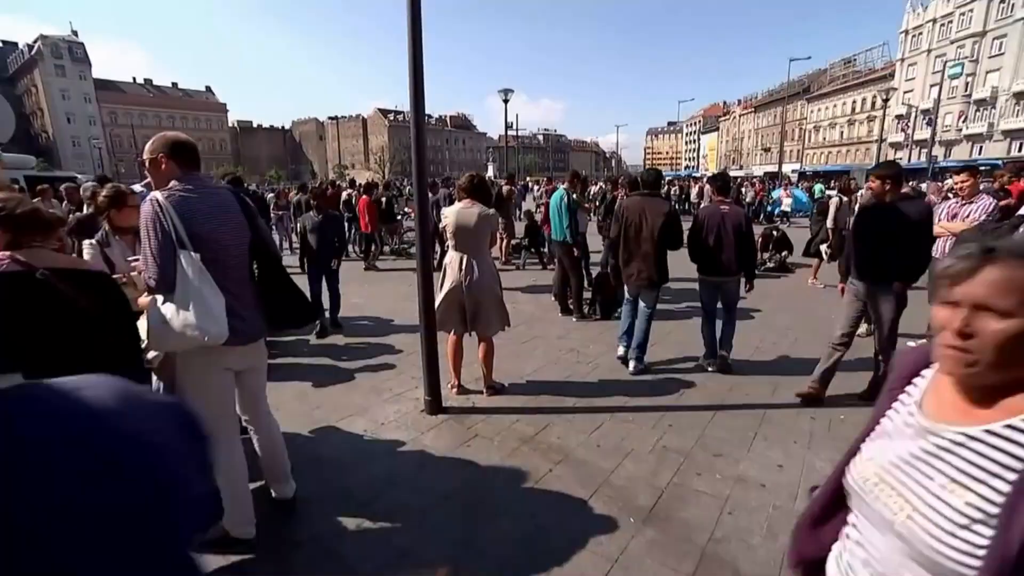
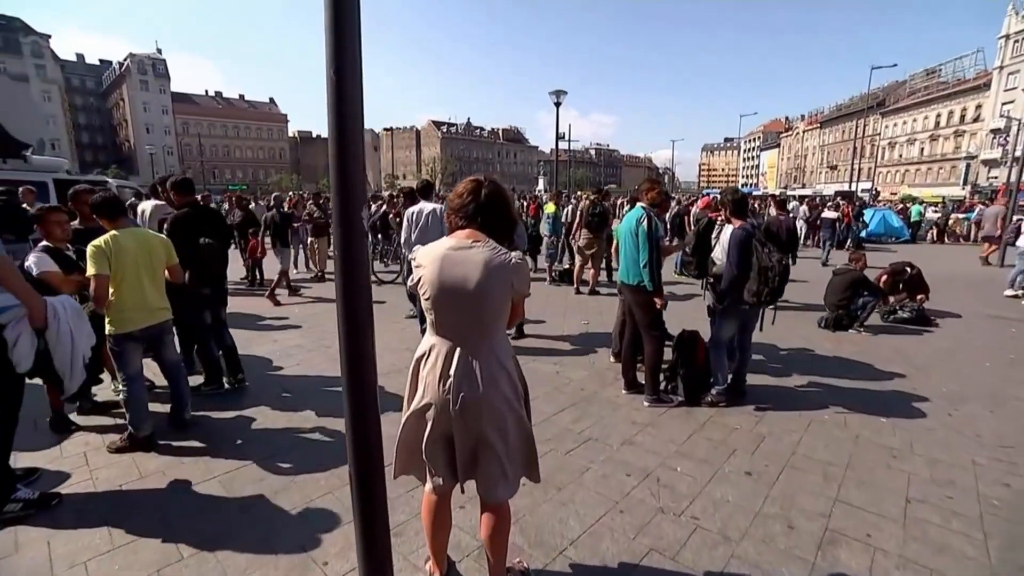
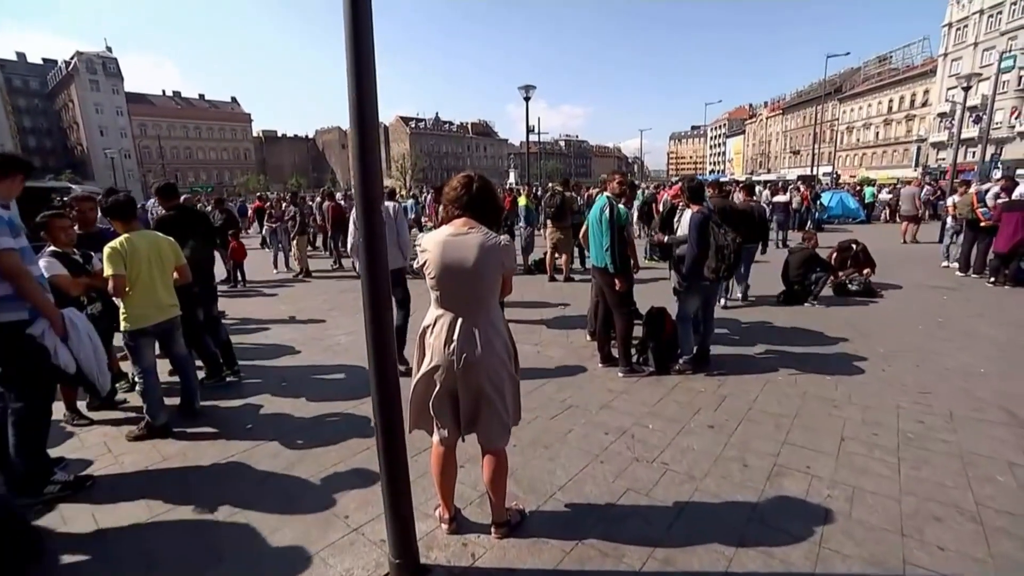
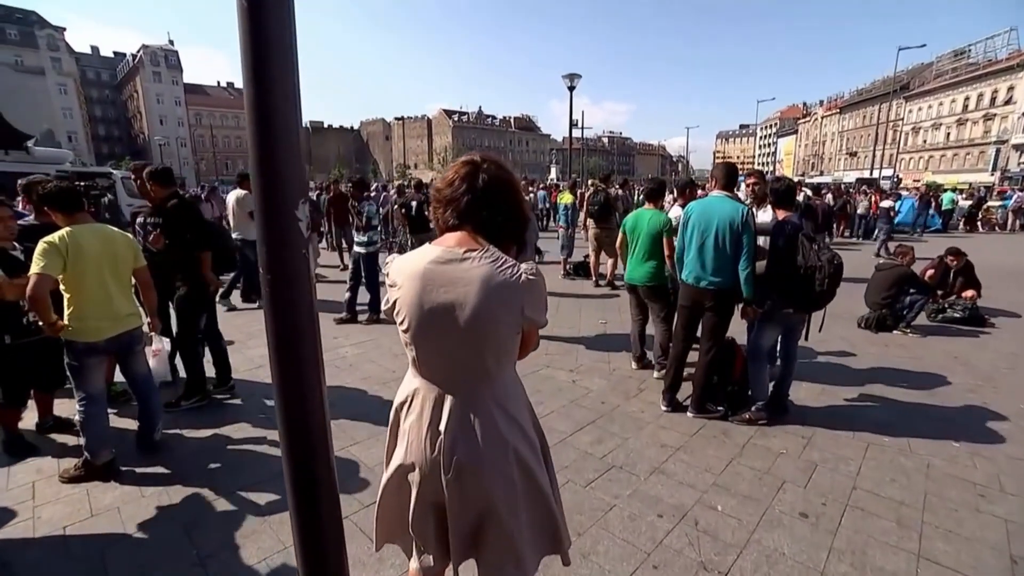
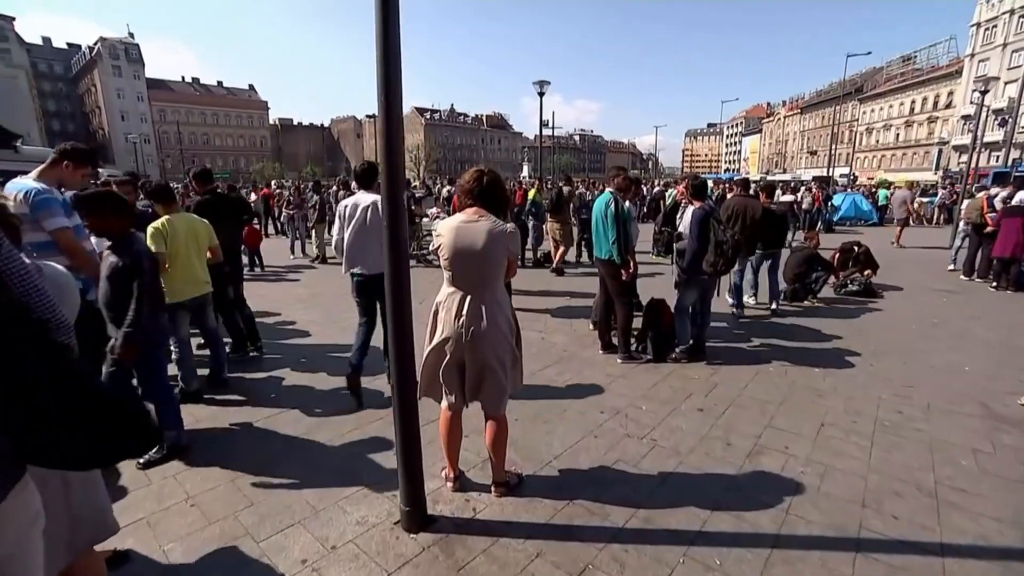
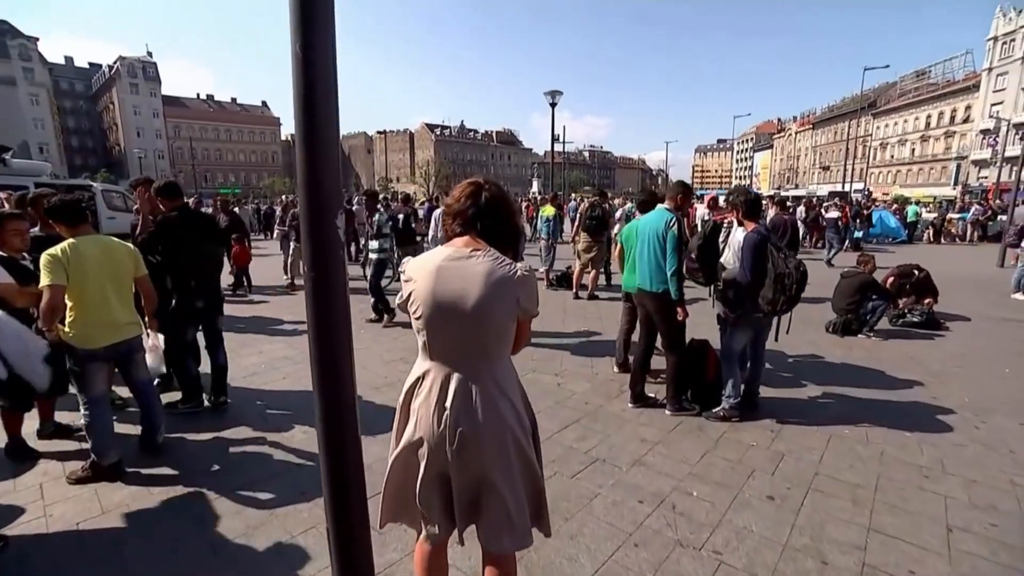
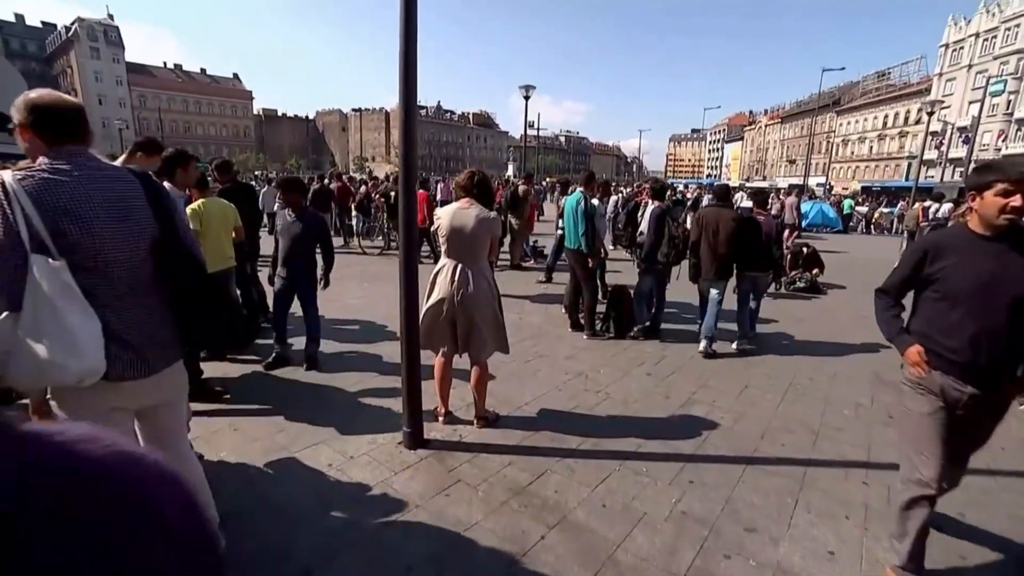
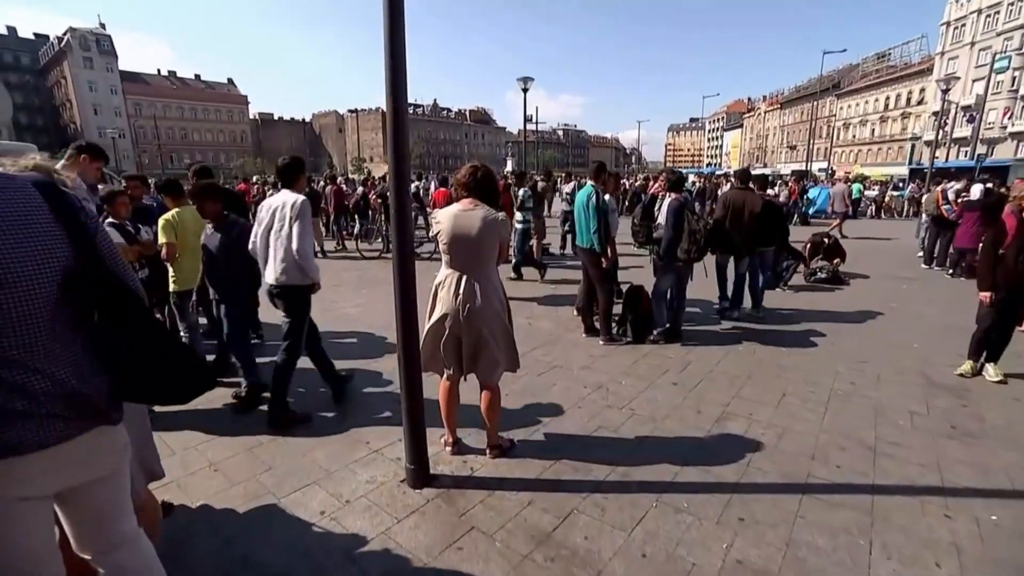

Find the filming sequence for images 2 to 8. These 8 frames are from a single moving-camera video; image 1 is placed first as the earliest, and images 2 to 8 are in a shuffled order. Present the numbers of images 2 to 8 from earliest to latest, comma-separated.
7, 8, 5, 3, 2, 6, 4
